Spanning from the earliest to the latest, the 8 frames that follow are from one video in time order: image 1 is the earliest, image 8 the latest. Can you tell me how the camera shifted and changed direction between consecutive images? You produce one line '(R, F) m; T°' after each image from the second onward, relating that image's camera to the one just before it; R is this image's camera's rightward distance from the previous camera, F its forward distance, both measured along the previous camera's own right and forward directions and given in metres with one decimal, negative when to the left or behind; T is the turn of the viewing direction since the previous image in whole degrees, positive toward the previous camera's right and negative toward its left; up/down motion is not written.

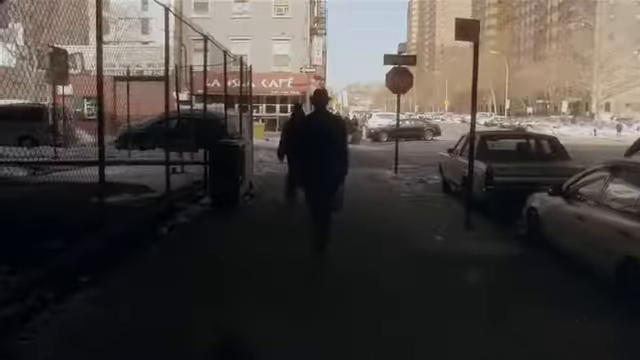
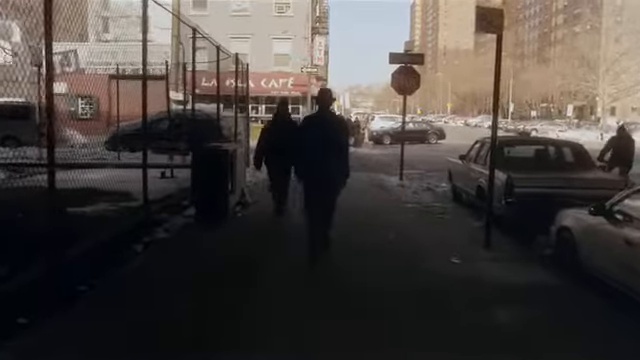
(0.0, +1.3) m; 0°
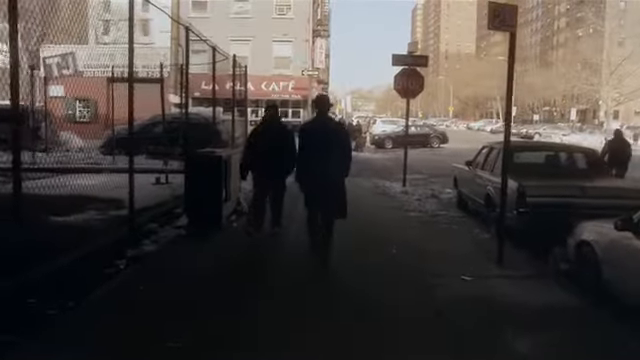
(0.0, +0.6) m; 0°
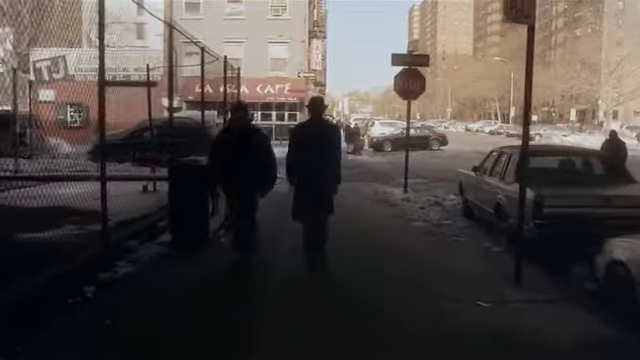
(0.0, +0.9) m; 0°
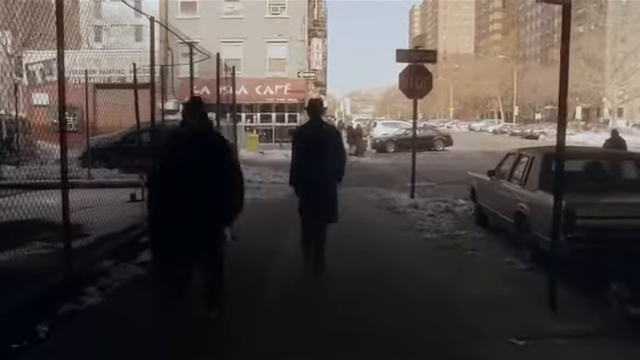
(0.0, +1.1) m; 0°
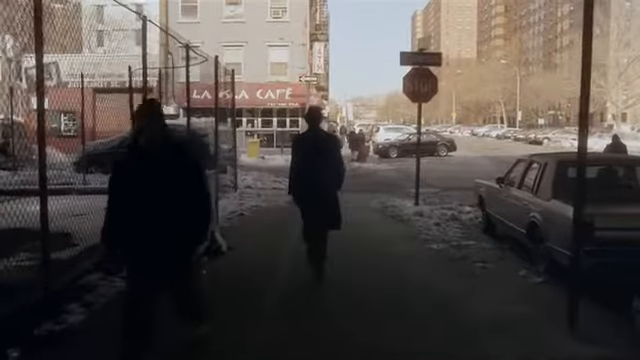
(0.0, +0.5) m; 0°
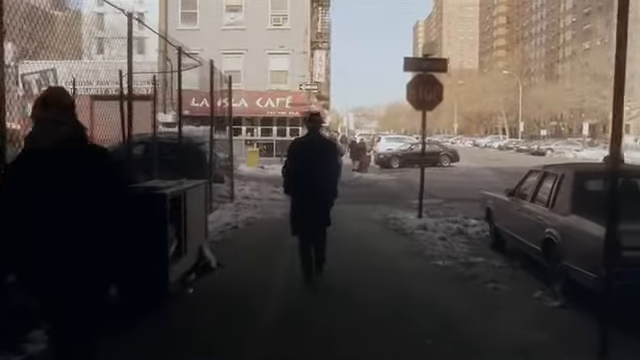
(0.0, +0.7) m; 0°
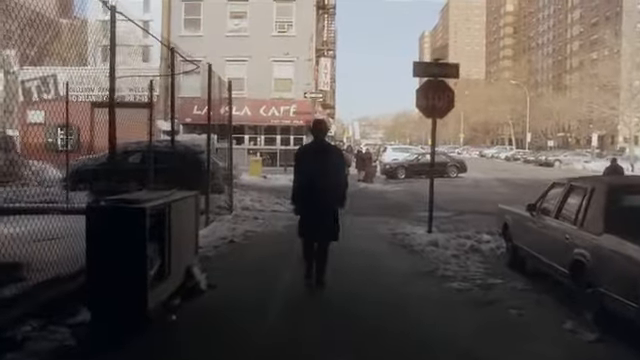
(0.0, +0.9) m; 0°
